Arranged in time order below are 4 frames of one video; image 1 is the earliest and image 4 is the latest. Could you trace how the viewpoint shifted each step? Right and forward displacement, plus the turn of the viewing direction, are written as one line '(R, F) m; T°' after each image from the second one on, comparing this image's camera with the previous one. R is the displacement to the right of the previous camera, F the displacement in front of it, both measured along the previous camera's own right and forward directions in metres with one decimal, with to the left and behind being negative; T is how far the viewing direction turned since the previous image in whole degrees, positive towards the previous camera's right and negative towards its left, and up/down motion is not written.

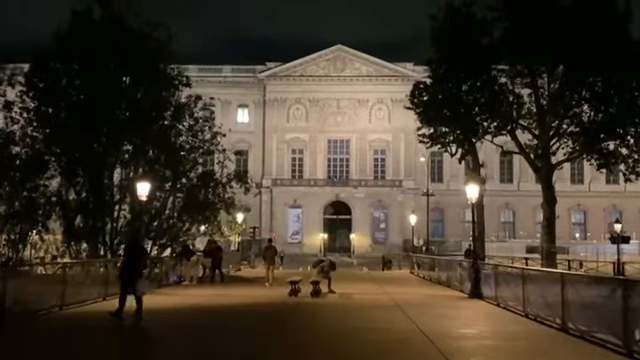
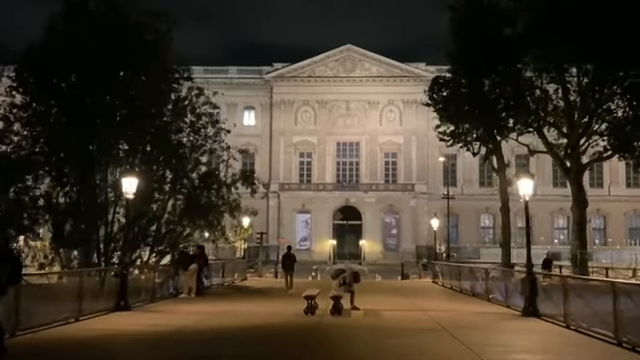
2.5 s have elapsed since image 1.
(-0.3, +2.9) m; -1°
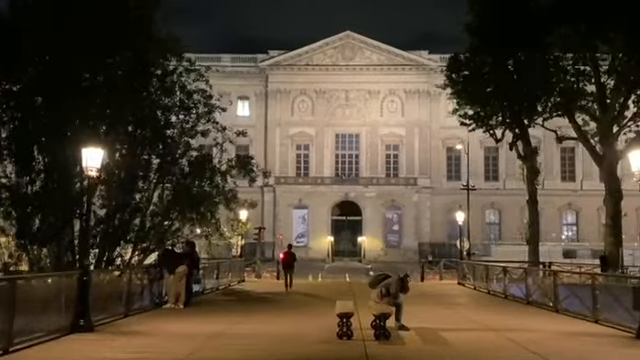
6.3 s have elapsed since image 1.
(-0.7, +4.0) m; +1°
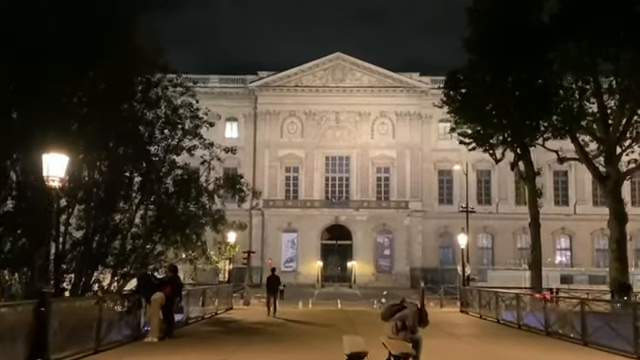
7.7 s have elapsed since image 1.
(-0.2, +1.6) m; +1°
